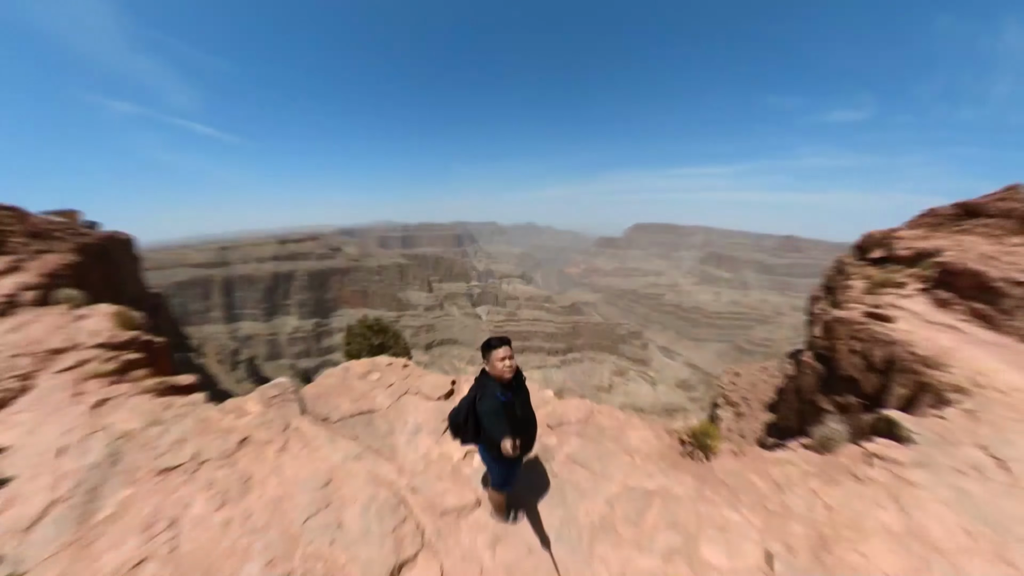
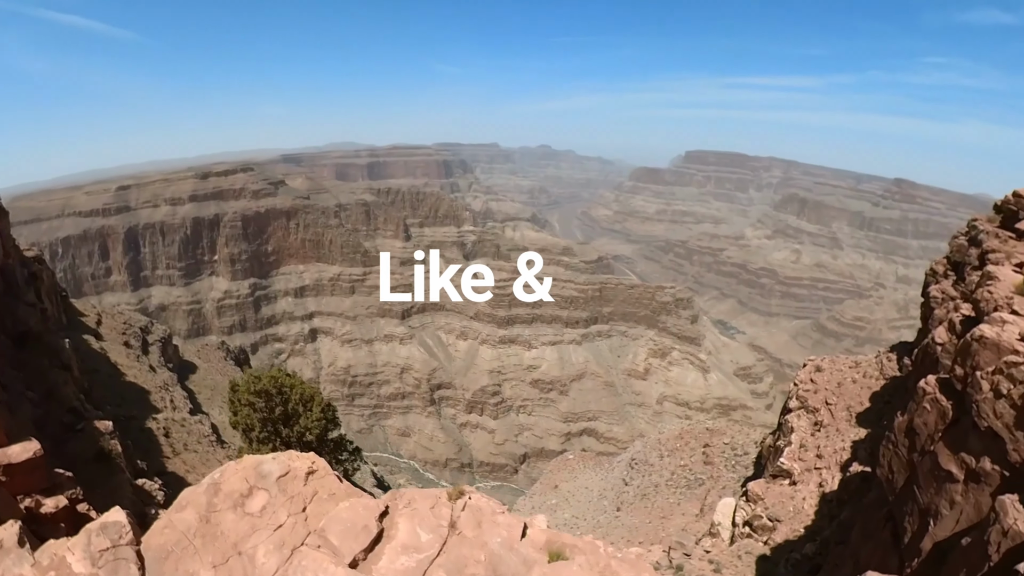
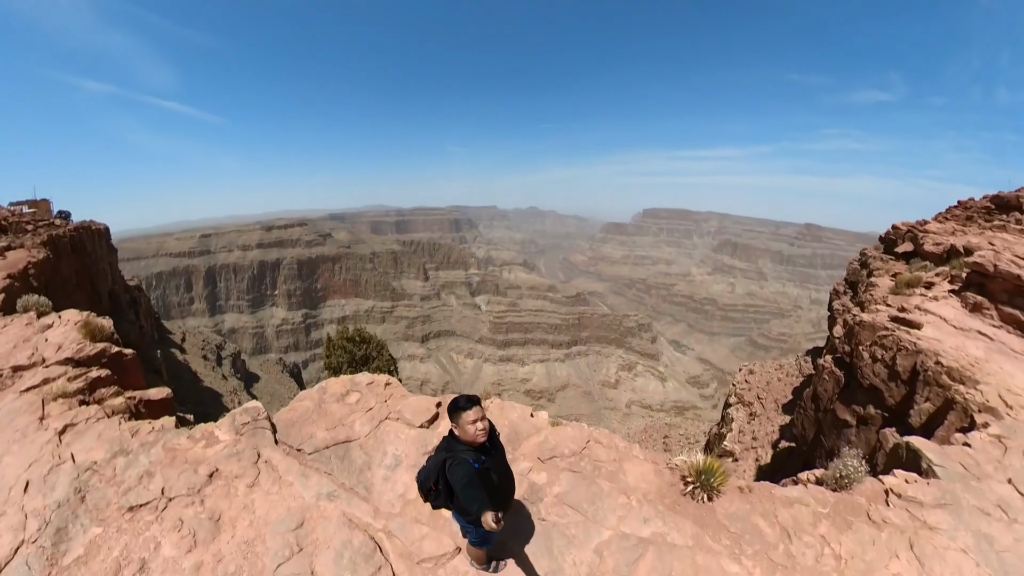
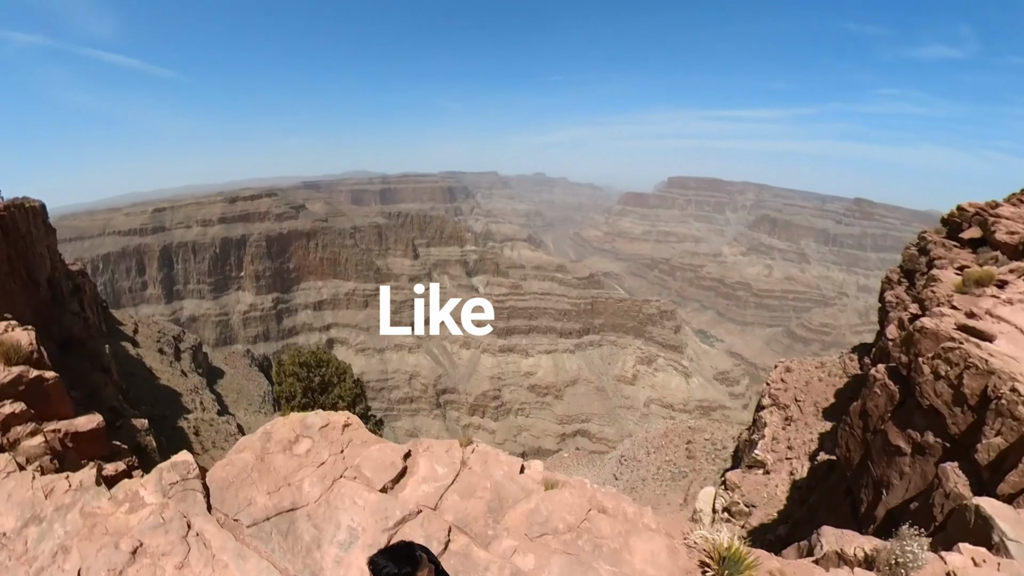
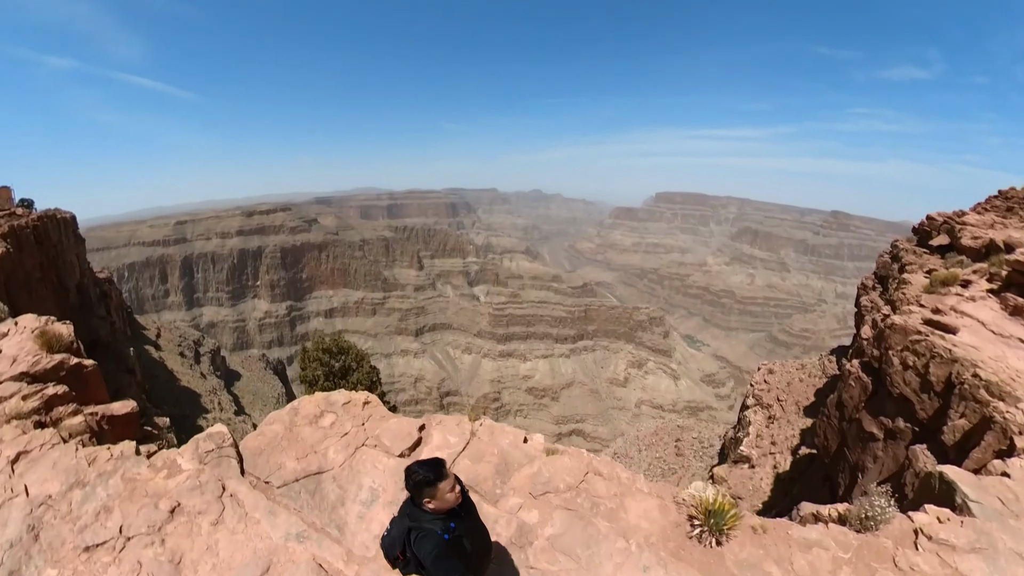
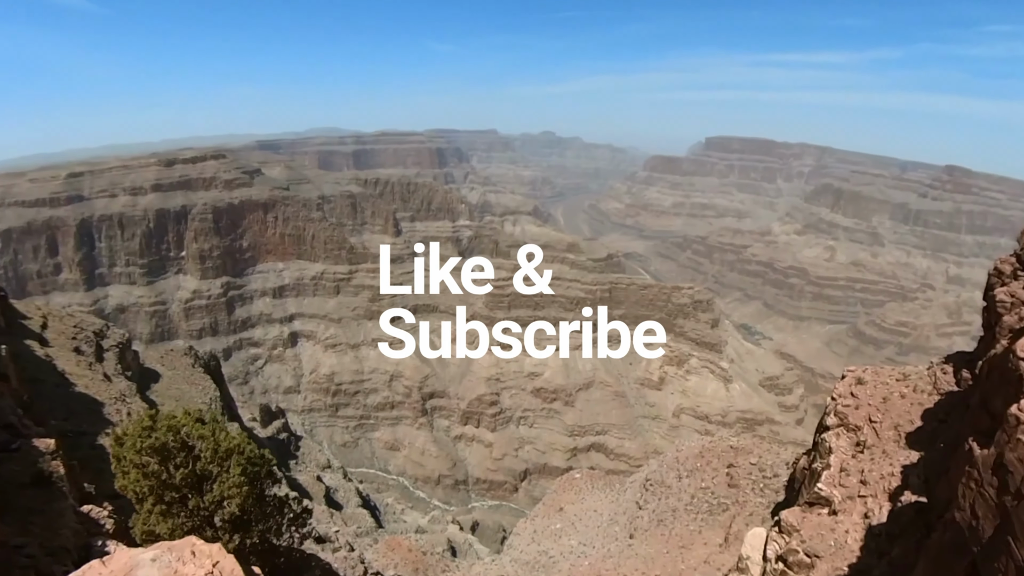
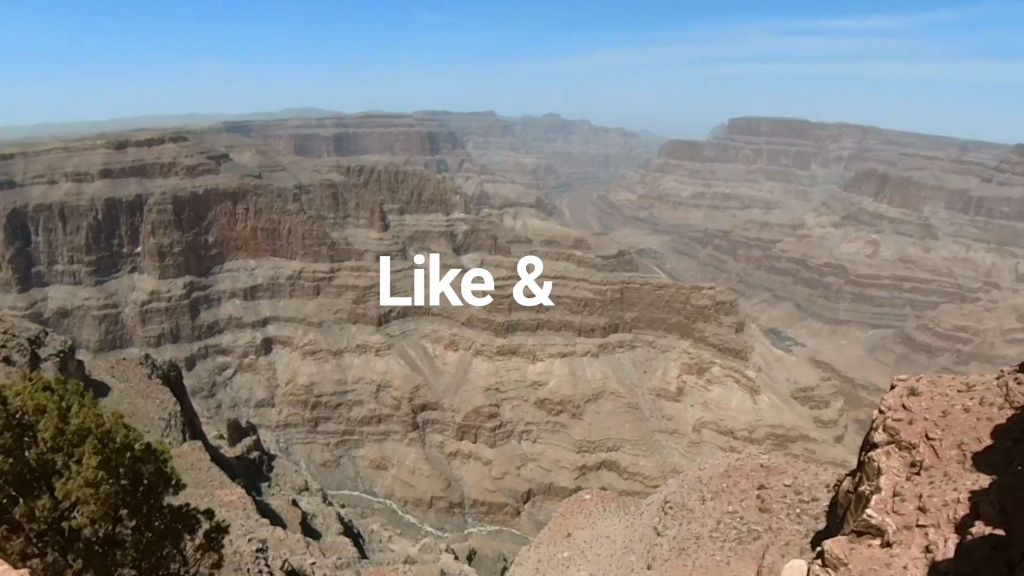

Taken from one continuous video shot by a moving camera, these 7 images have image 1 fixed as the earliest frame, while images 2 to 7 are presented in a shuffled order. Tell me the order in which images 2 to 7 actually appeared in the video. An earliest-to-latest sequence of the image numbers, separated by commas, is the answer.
3, 5, 4, 2, 6, 7
